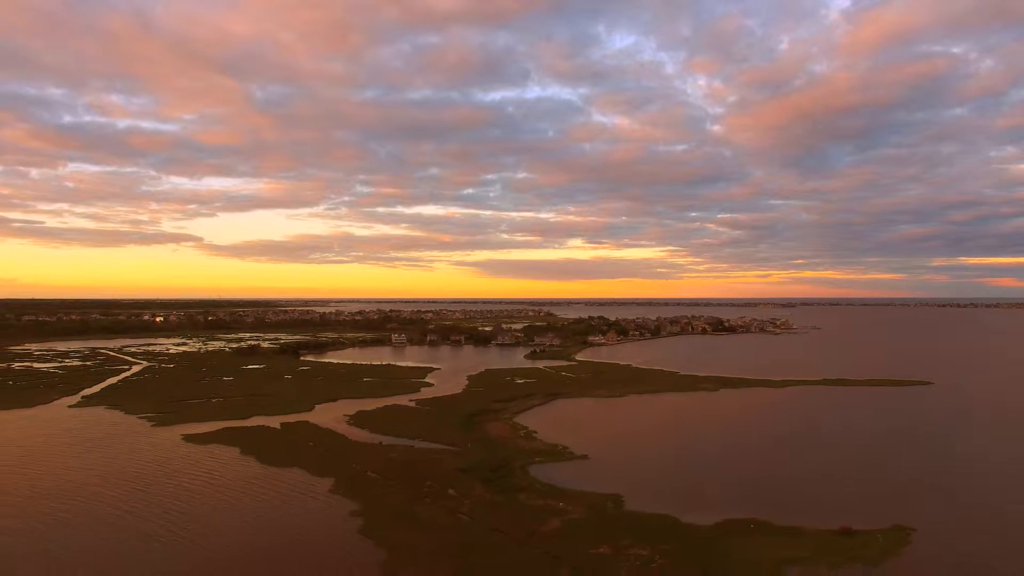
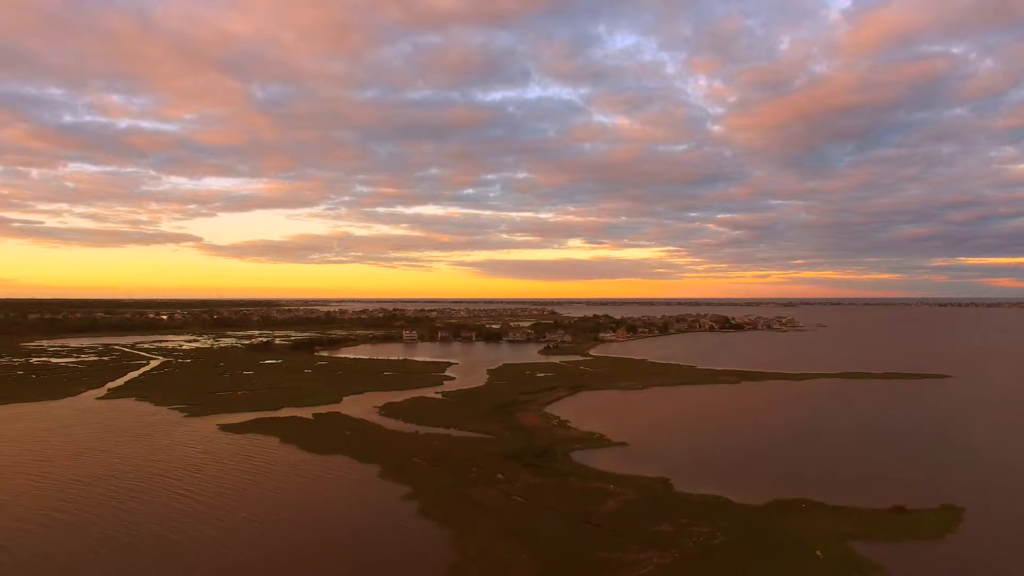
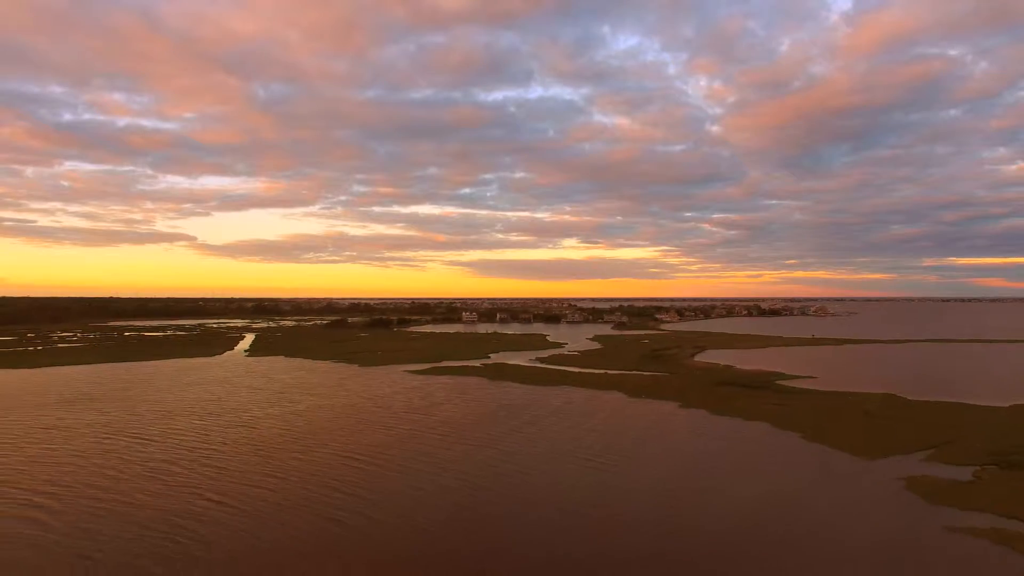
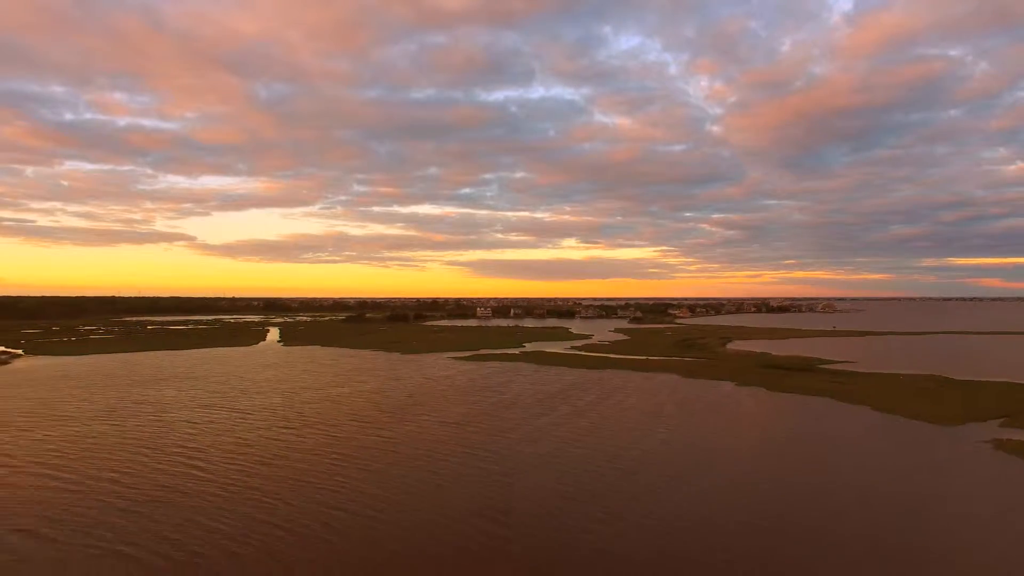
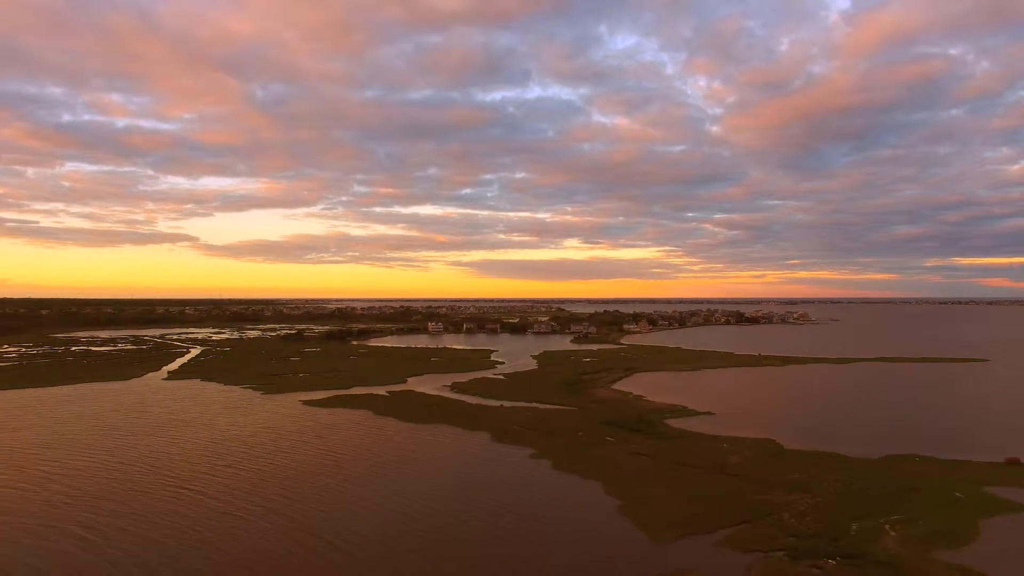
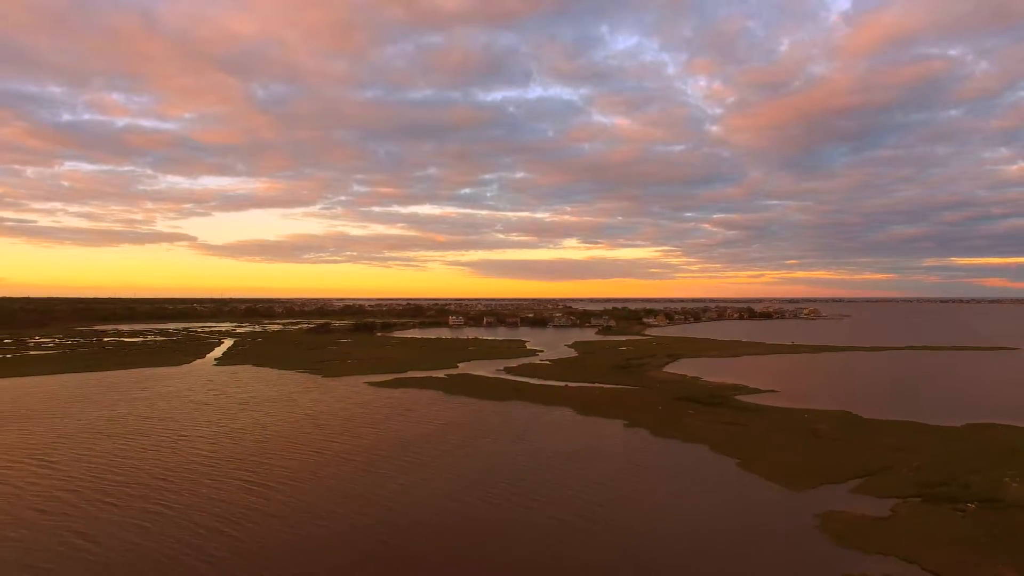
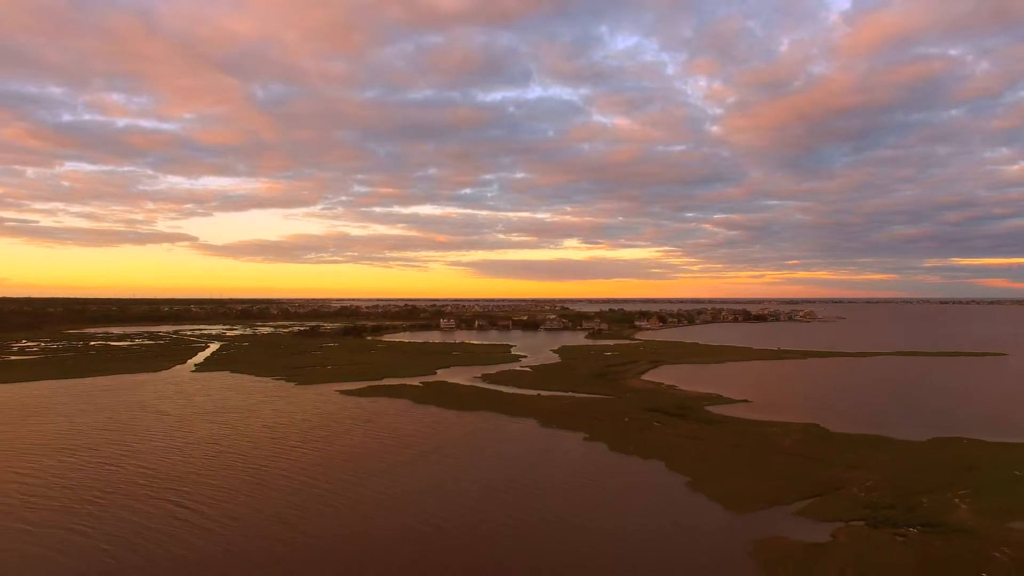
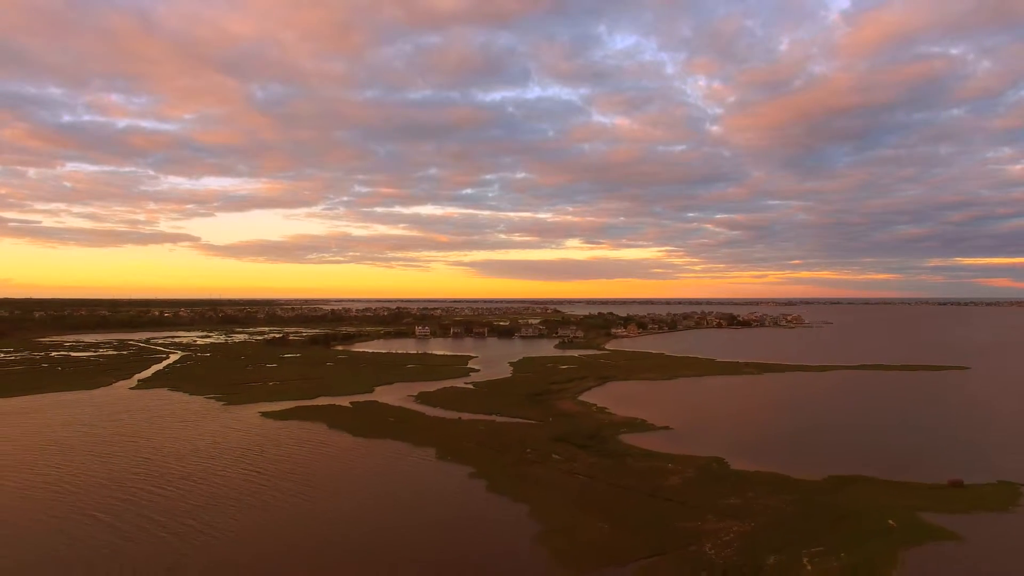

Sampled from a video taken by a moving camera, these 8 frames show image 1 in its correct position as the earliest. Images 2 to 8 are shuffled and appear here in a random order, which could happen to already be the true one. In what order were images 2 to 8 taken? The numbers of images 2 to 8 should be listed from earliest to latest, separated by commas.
2, 8, 5, 7, 6, 3, 4
